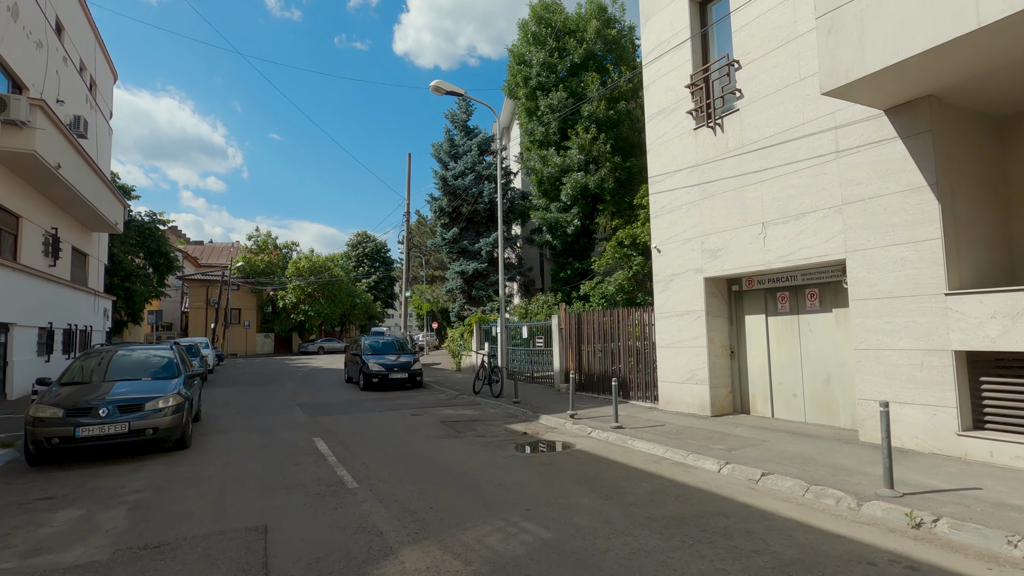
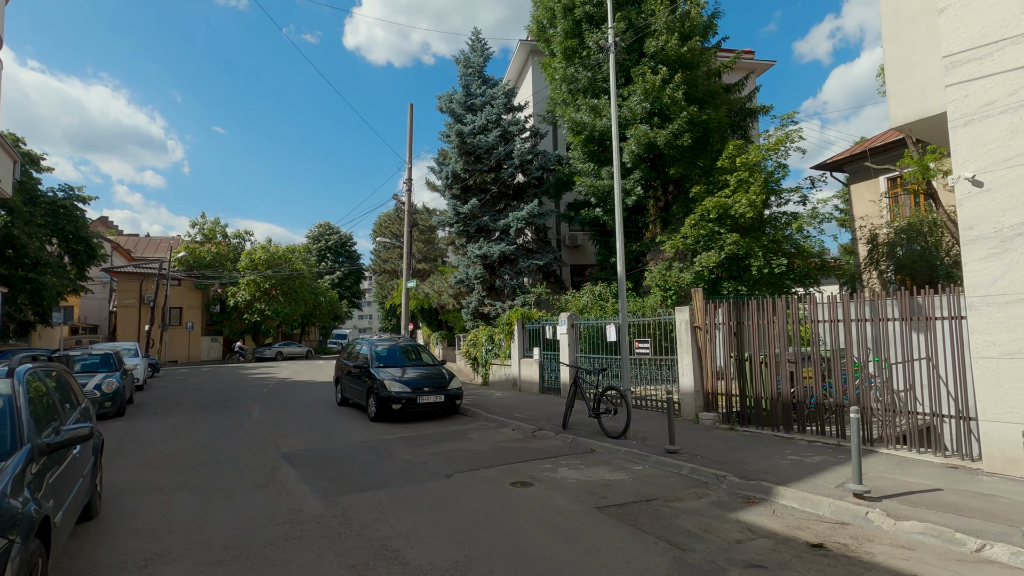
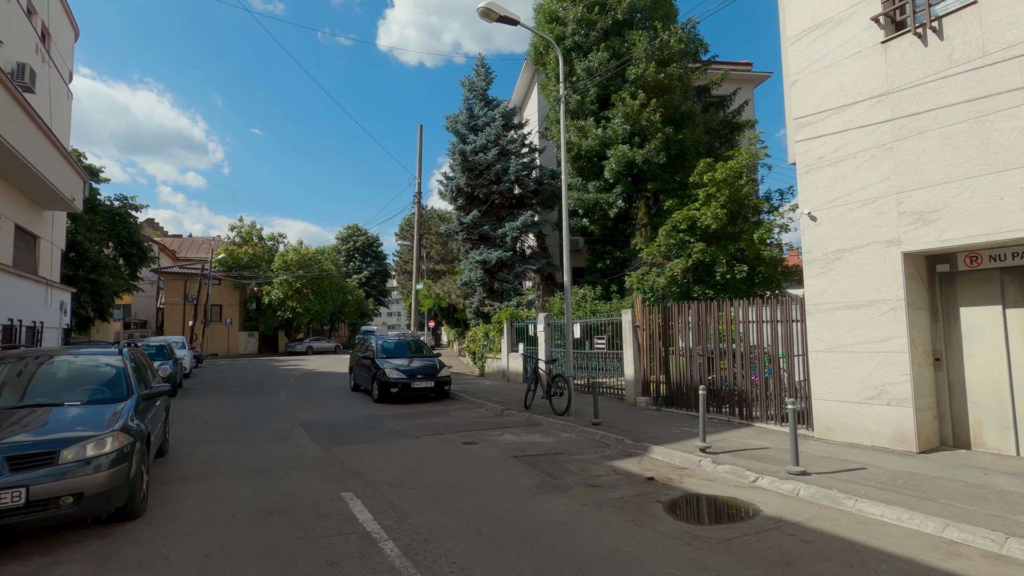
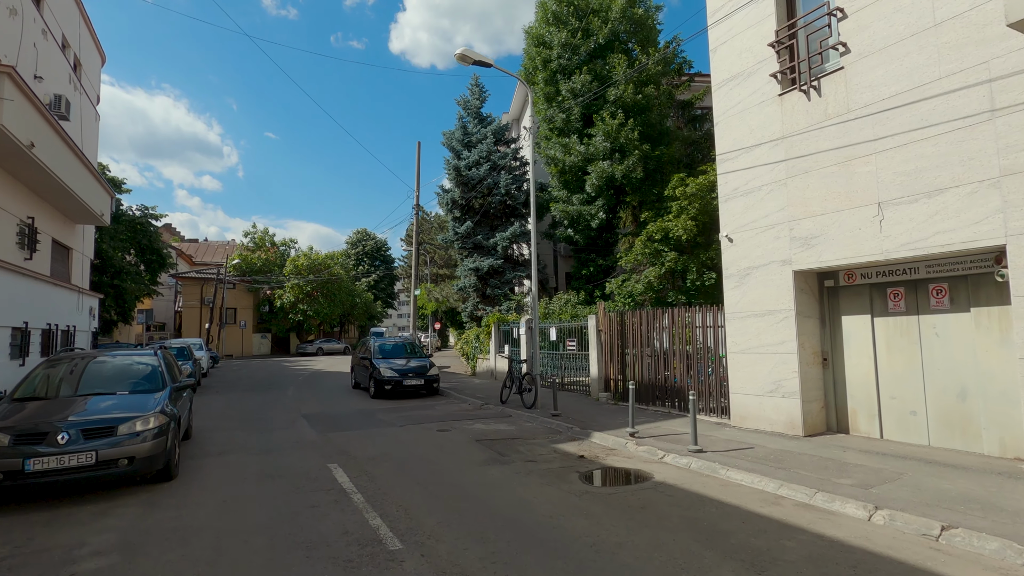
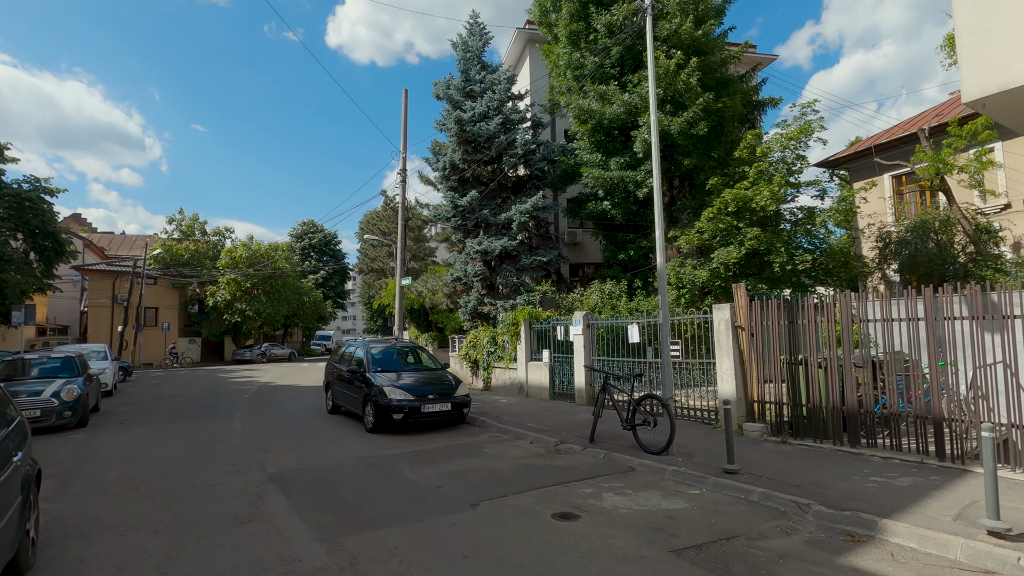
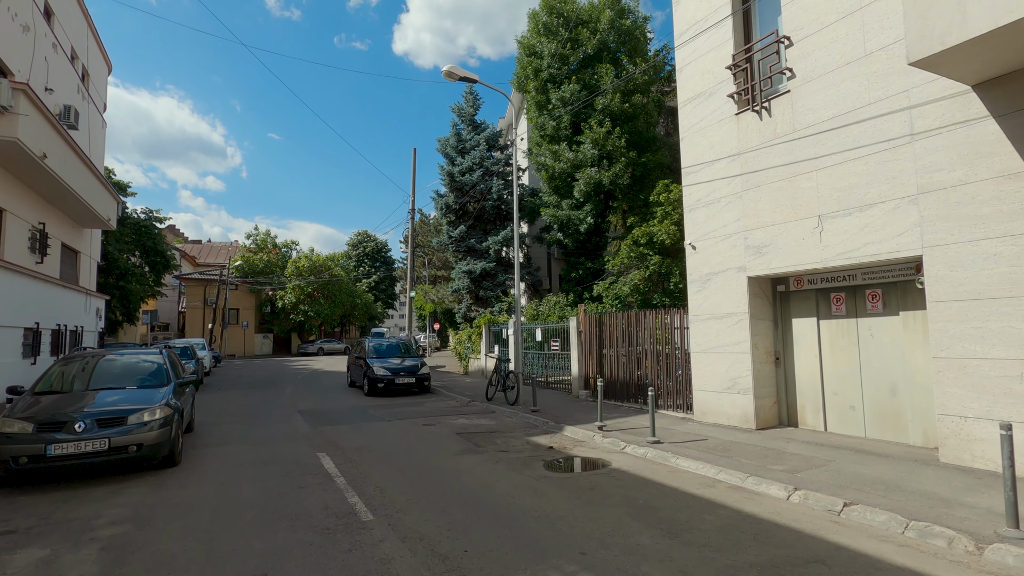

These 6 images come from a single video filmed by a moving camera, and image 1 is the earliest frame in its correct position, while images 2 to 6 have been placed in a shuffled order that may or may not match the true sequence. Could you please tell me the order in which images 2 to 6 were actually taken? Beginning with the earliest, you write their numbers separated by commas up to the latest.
6, 4, 3, 2, 5
